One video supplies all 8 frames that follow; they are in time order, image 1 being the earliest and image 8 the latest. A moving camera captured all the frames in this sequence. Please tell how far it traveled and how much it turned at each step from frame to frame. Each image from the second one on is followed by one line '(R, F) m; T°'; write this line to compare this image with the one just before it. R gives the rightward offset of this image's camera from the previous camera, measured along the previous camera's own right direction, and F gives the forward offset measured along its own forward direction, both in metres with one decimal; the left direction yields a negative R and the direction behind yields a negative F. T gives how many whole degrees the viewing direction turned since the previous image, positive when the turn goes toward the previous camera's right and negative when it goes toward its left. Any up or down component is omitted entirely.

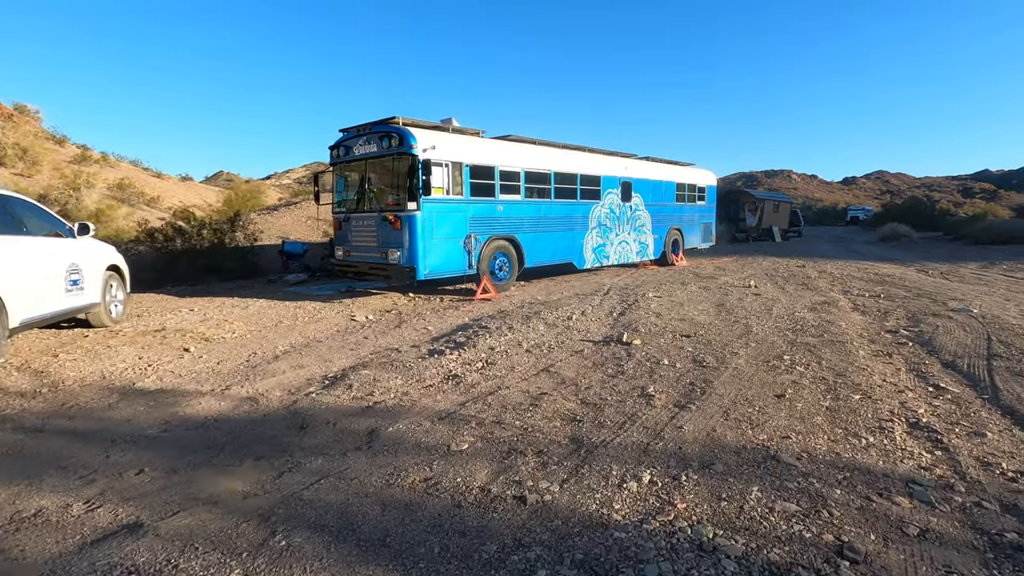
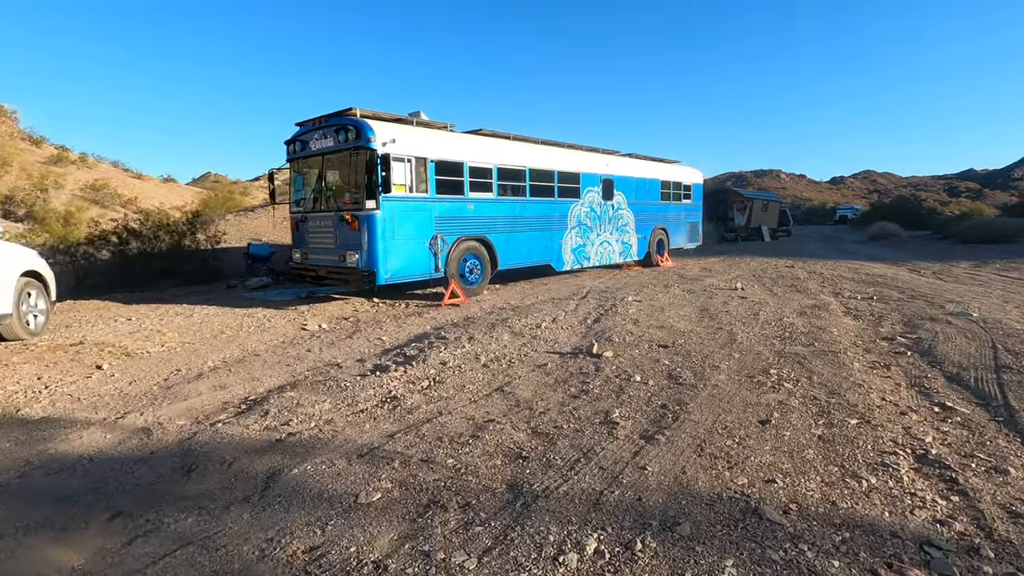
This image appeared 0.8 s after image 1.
(+0.4, +0.7) m; +1°
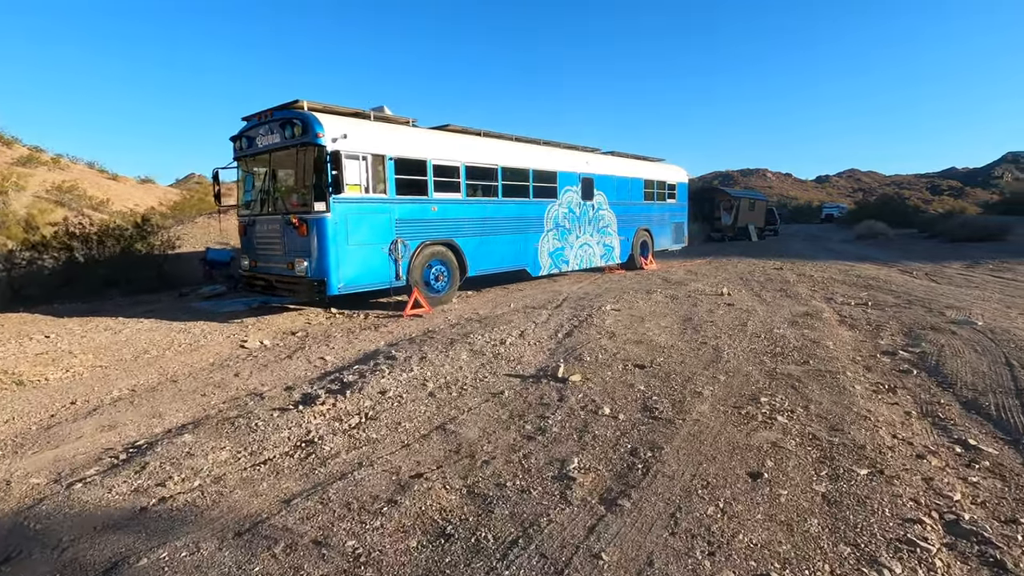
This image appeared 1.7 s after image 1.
(+0.4, +0.8) m; +1°
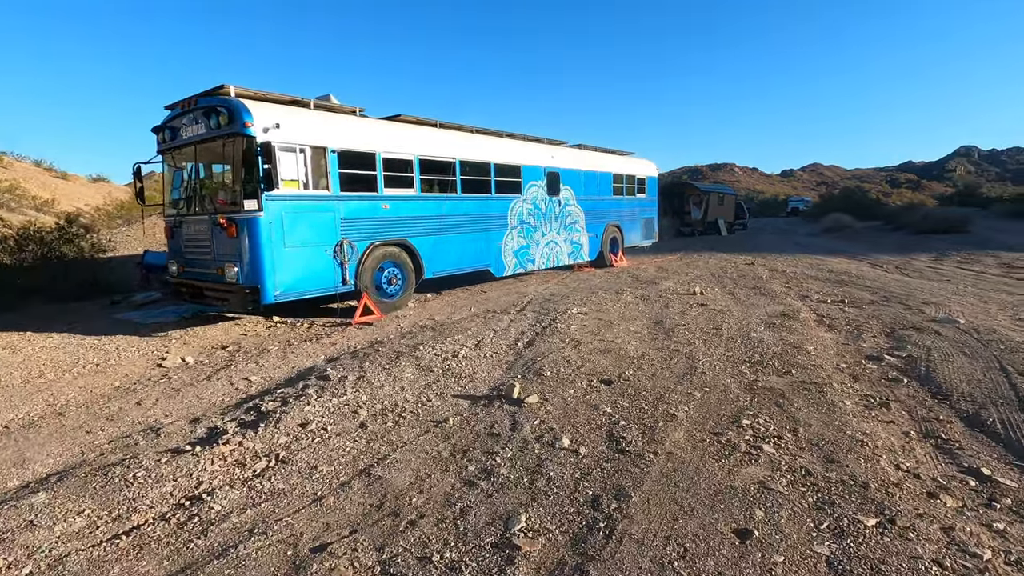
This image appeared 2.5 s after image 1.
(+0.2, +0.7) m; +3°
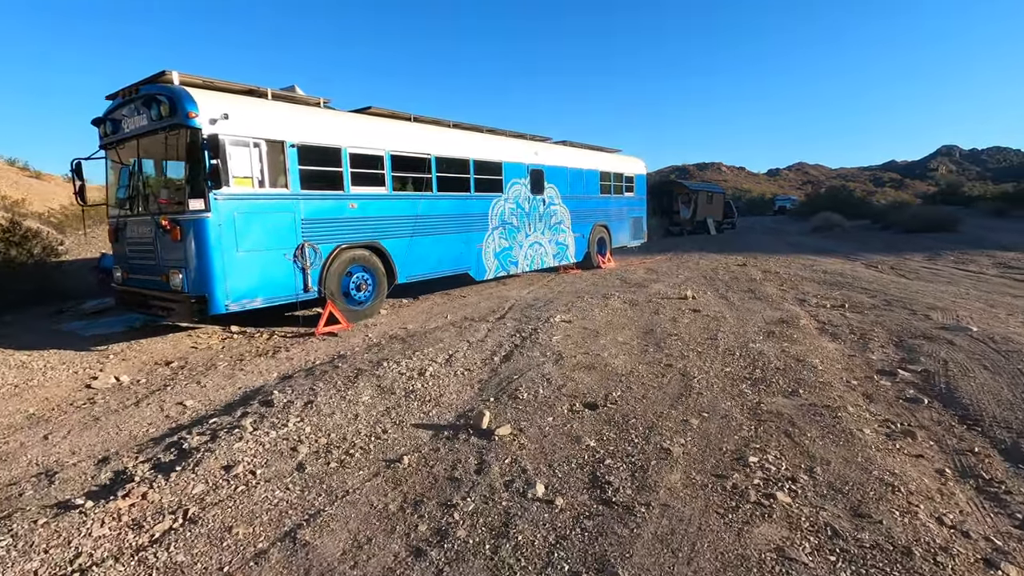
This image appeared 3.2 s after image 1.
(+0.2, +0.7) m; +1°
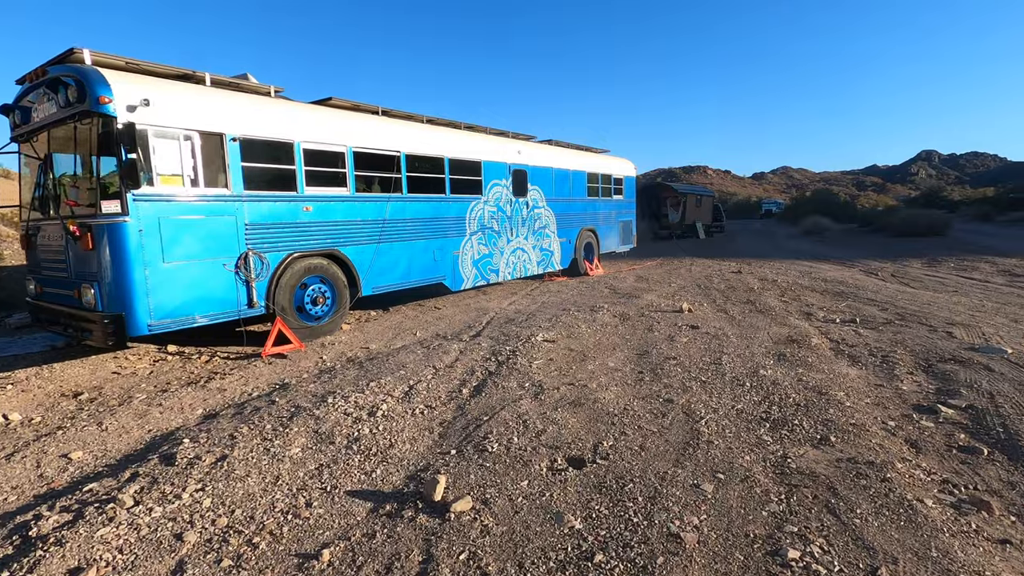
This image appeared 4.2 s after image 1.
(+0.2, +1.0) m; +1°
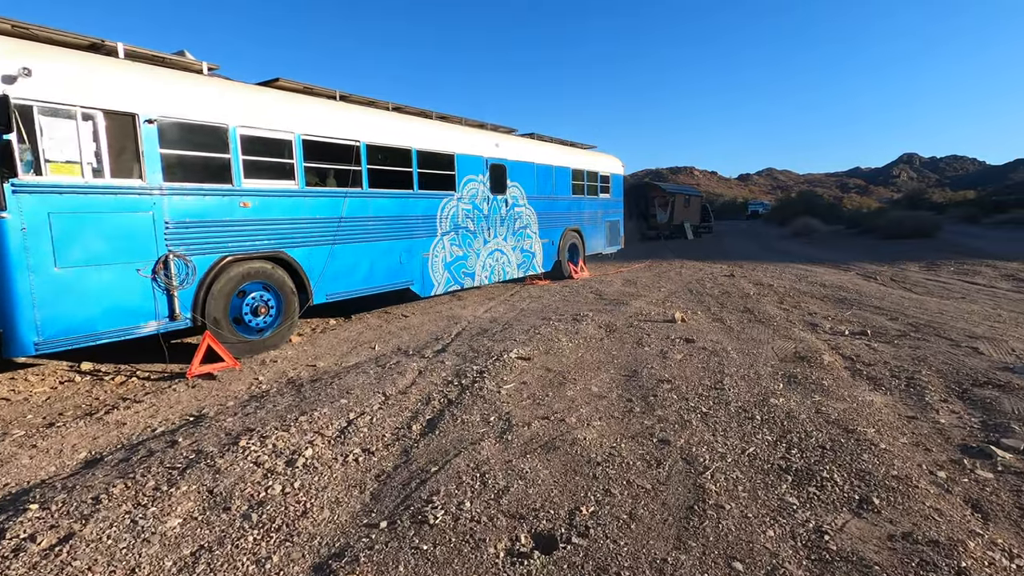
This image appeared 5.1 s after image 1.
(+0.2, +0.9) m; +1°
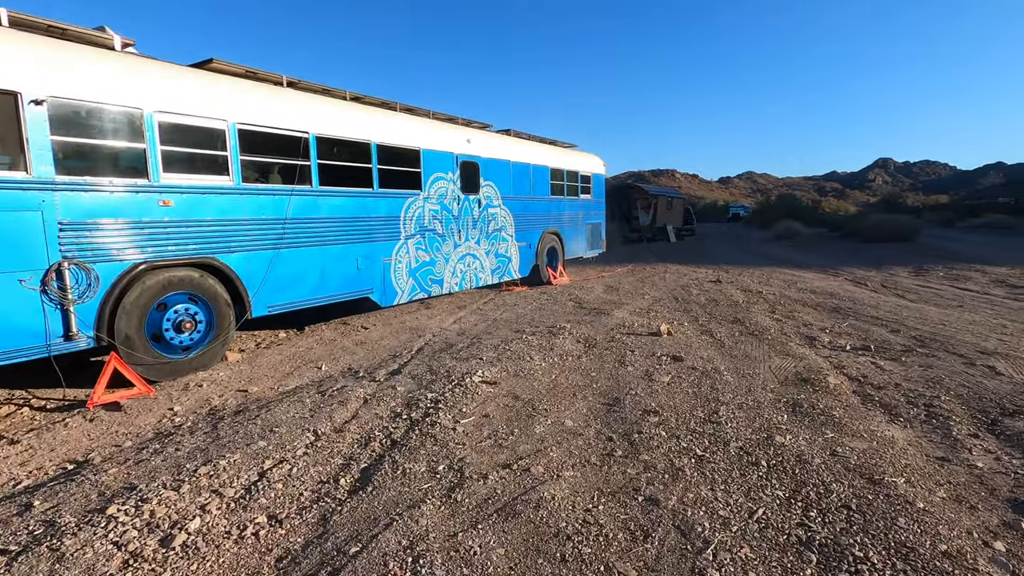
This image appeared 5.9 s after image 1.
(+0.2, +0.8) m; +2°
